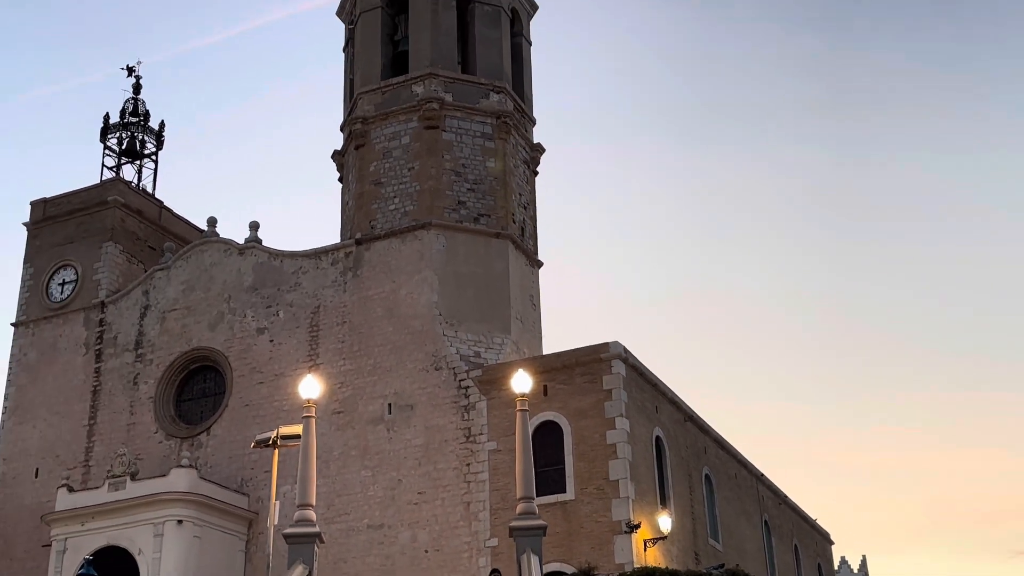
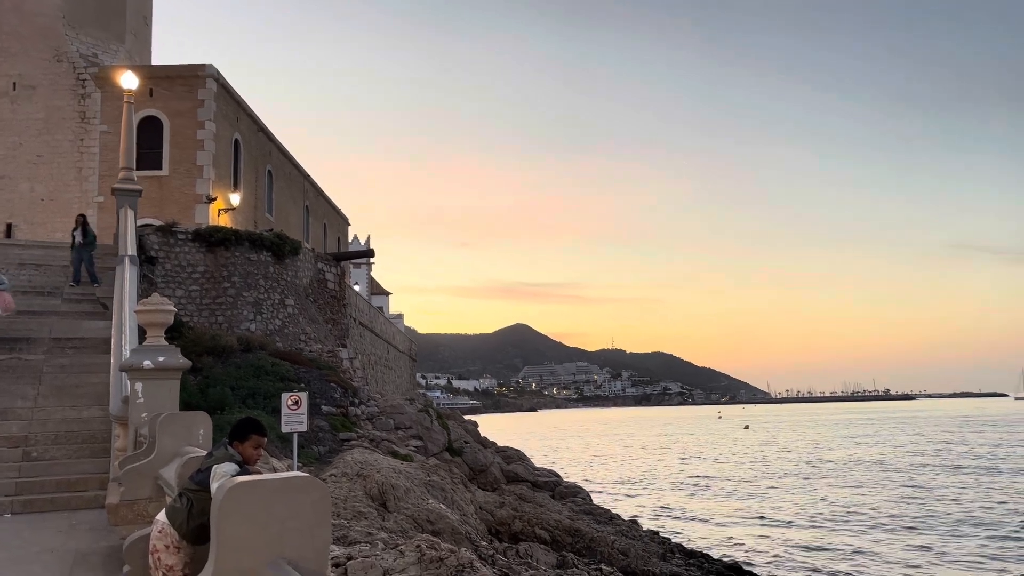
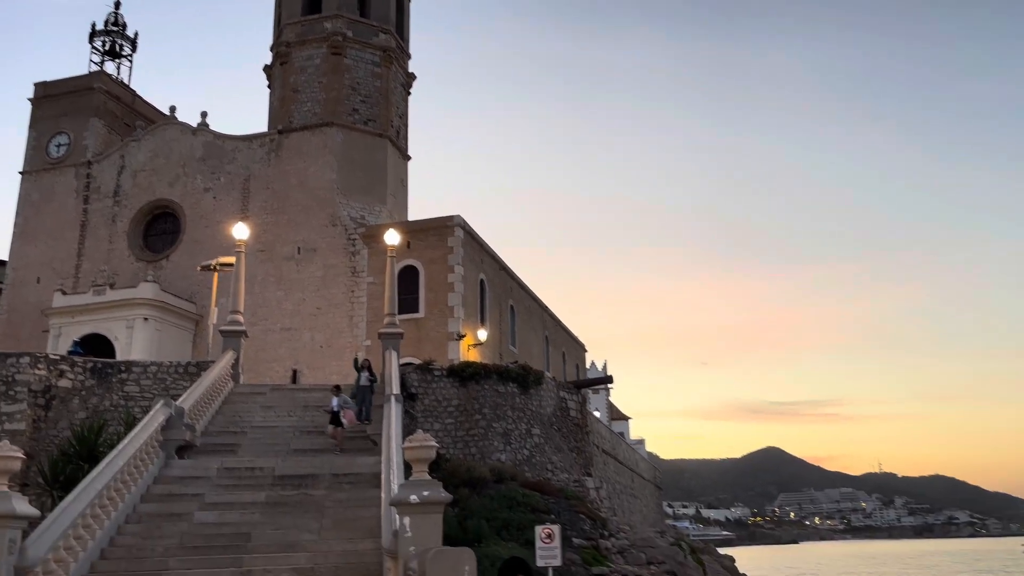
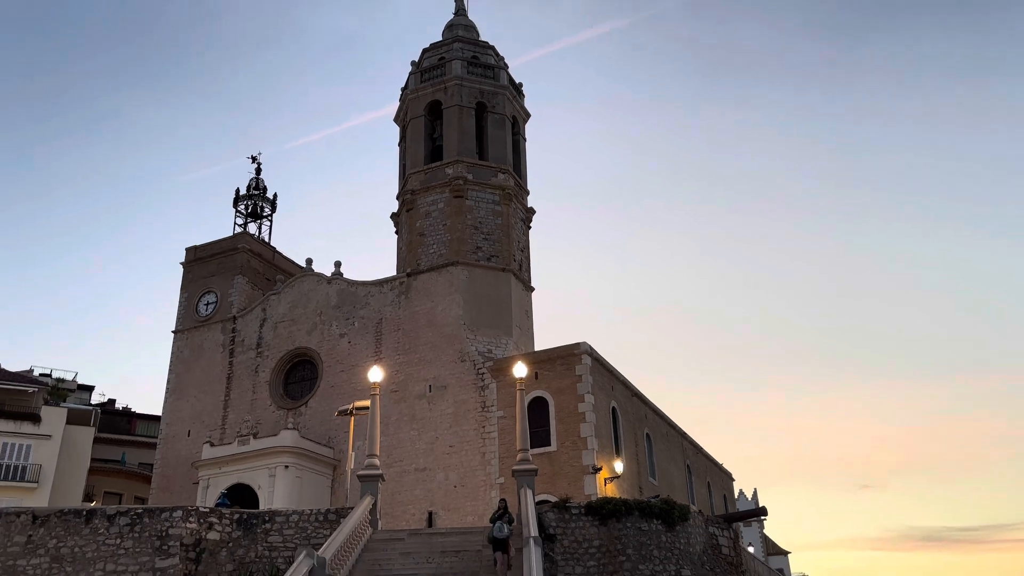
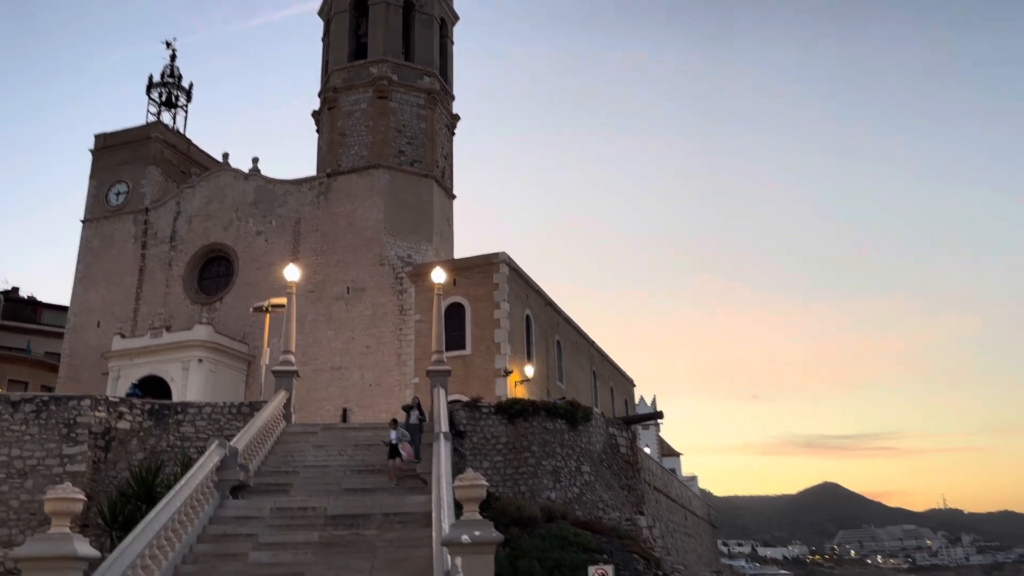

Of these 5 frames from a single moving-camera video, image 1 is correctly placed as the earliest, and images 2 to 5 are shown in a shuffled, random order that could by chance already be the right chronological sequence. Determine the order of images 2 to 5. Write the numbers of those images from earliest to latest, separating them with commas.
4, 5, 3, 2
